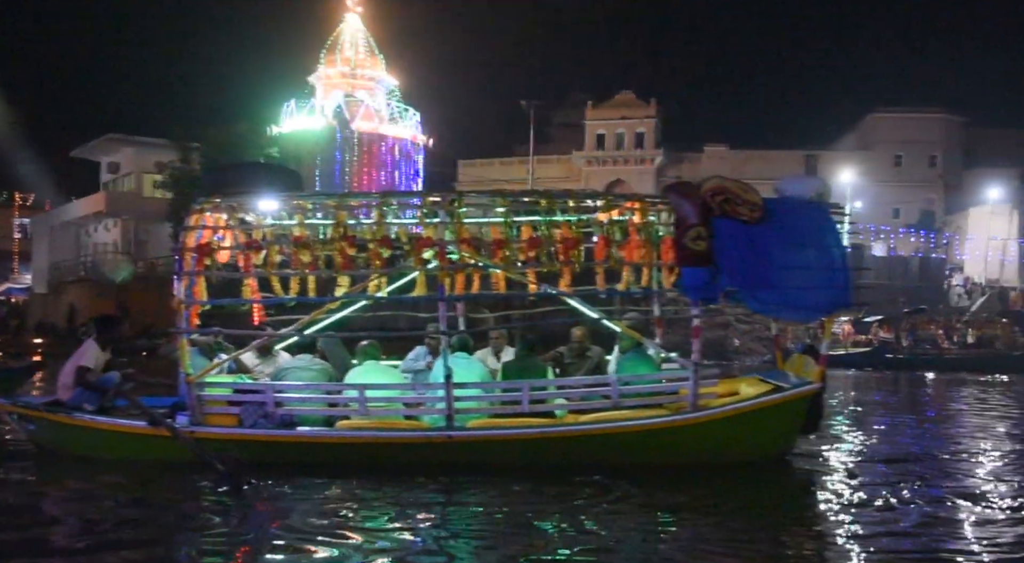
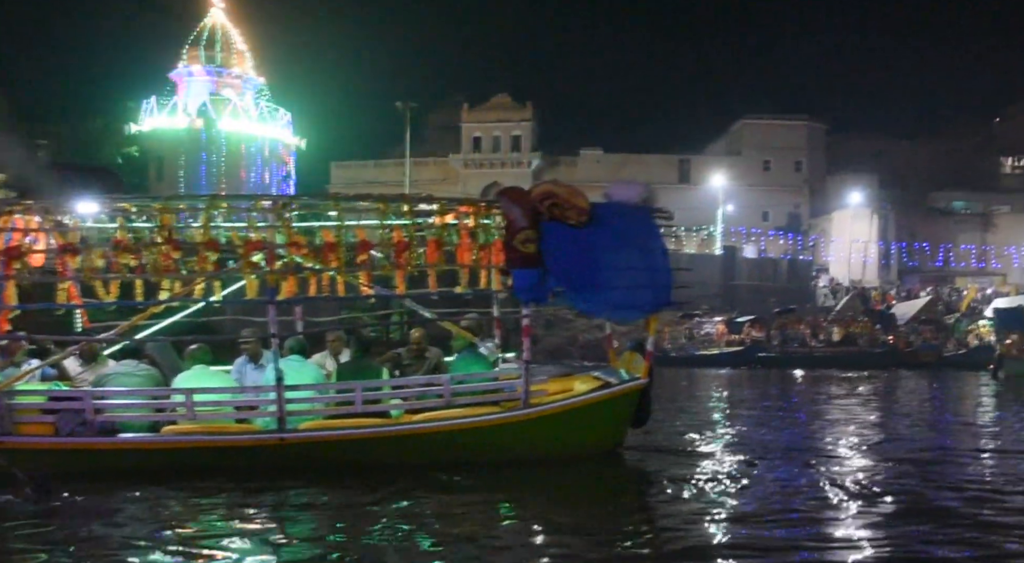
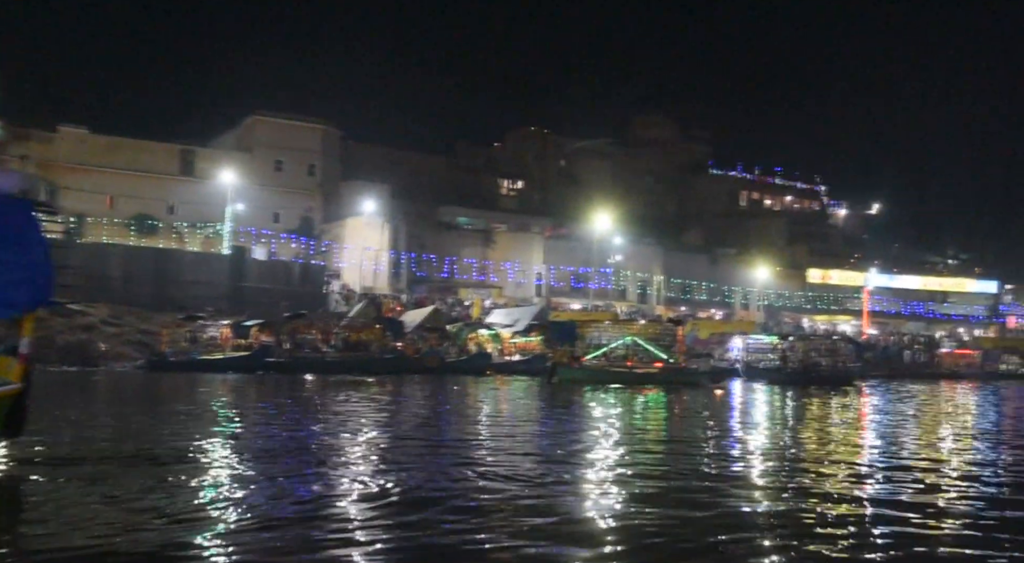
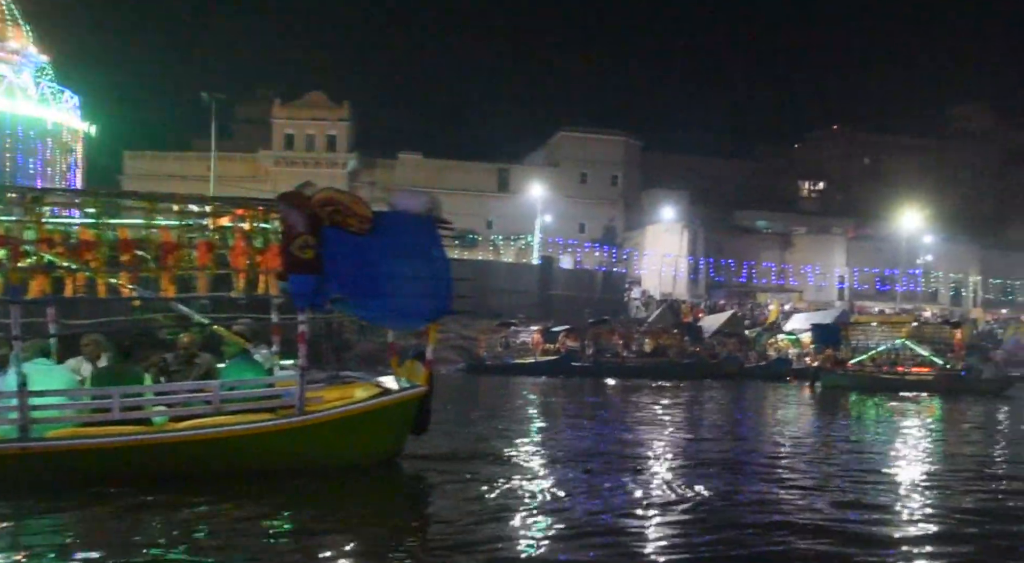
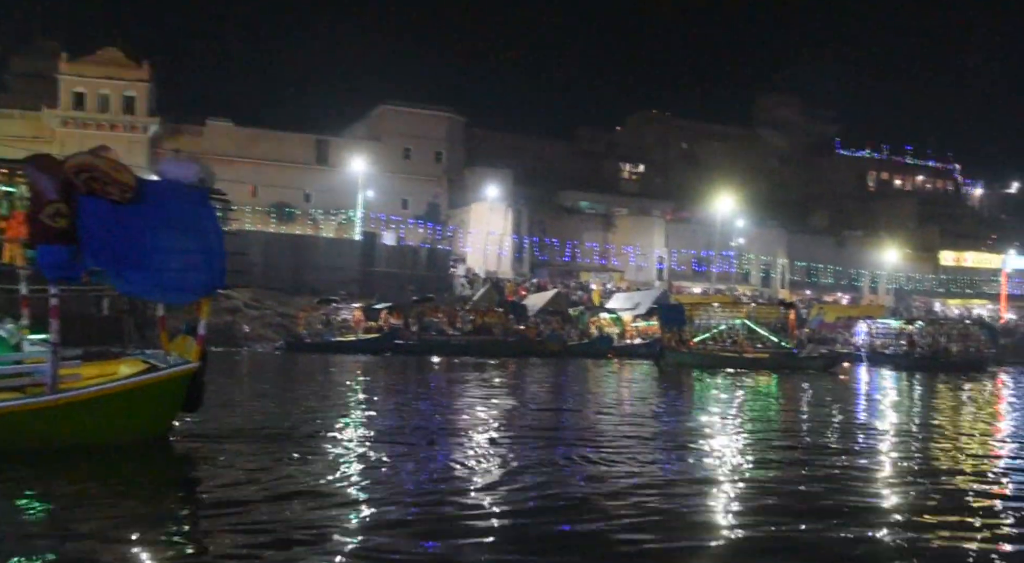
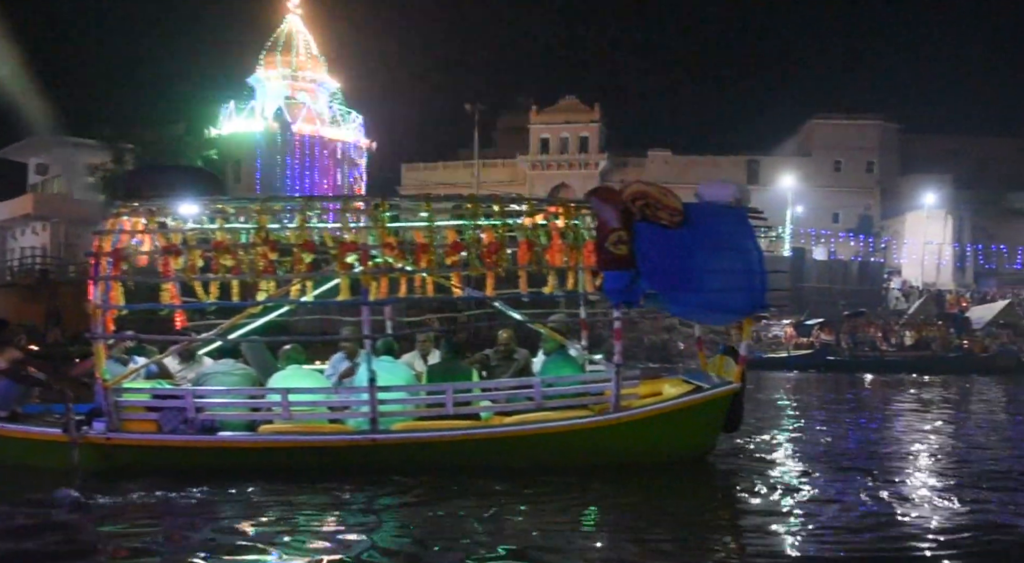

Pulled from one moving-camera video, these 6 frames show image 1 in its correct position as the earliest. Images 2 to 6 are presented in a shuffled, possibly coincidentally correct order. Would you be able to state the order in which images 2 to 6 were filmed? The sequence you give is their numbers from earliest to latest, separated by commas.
6, 2, 4, 5, 3
